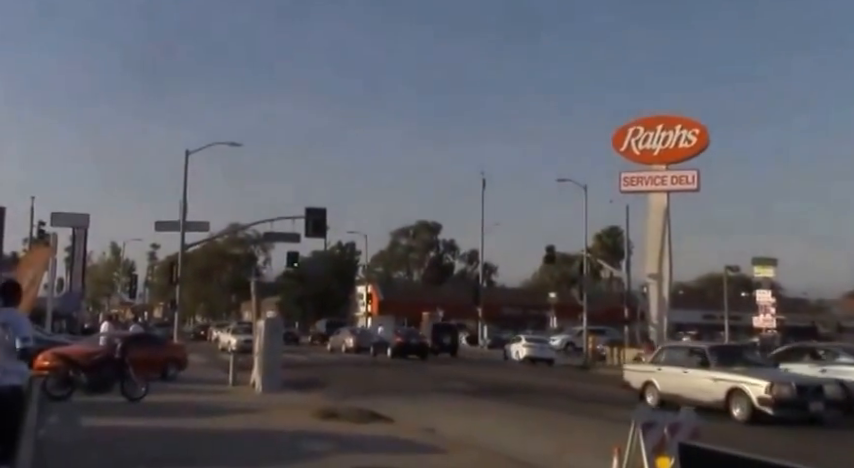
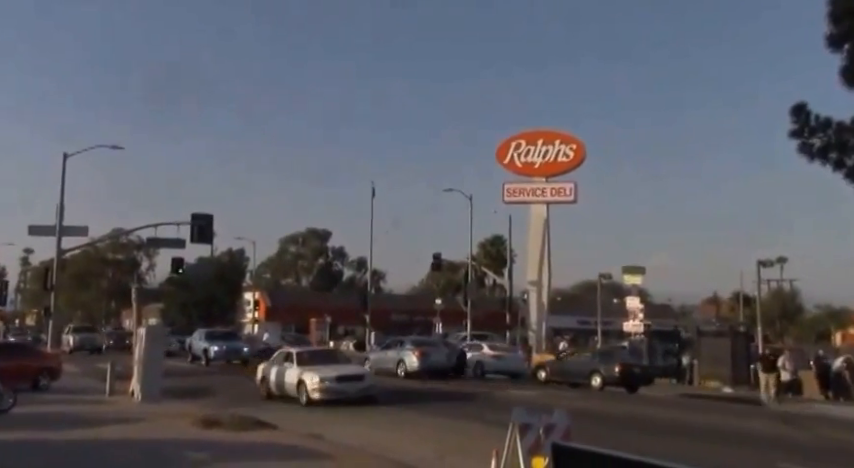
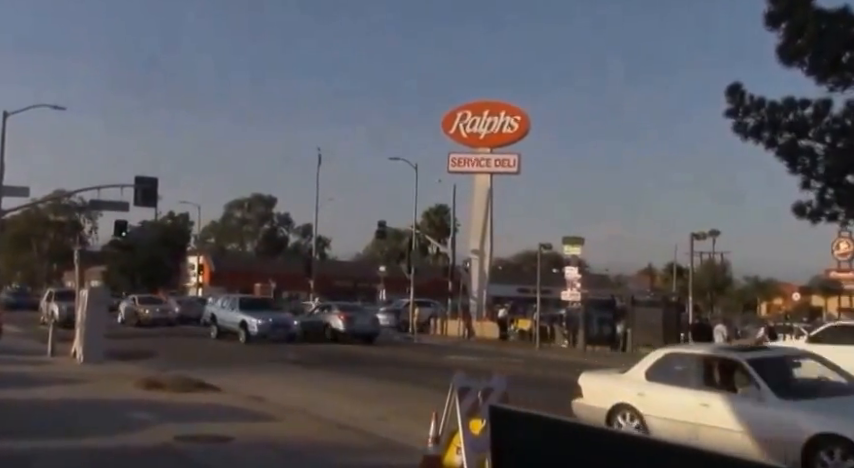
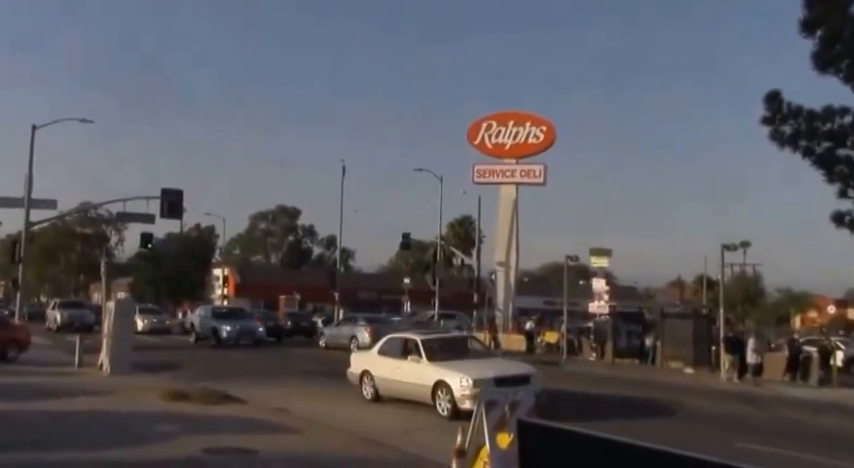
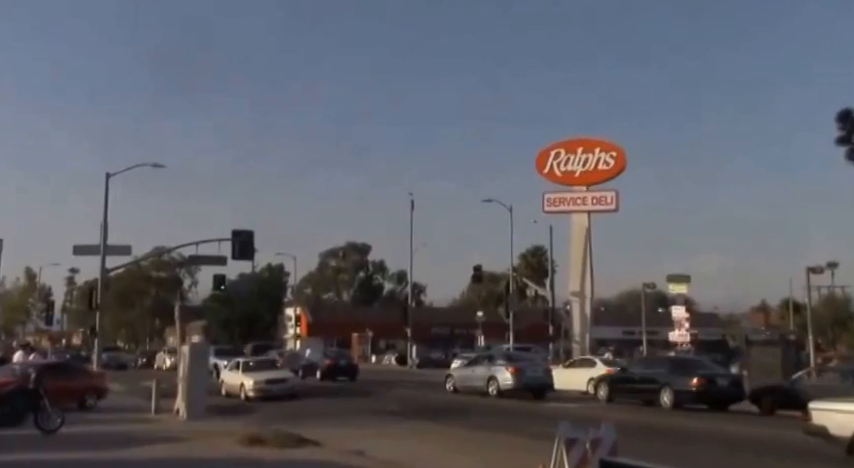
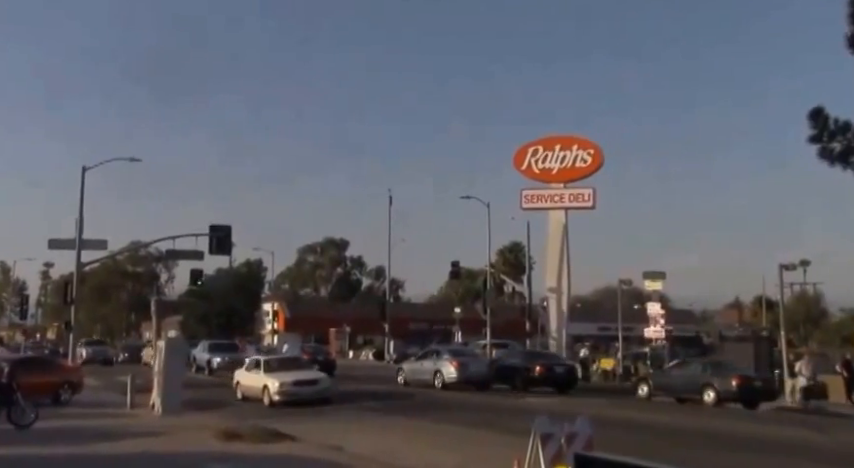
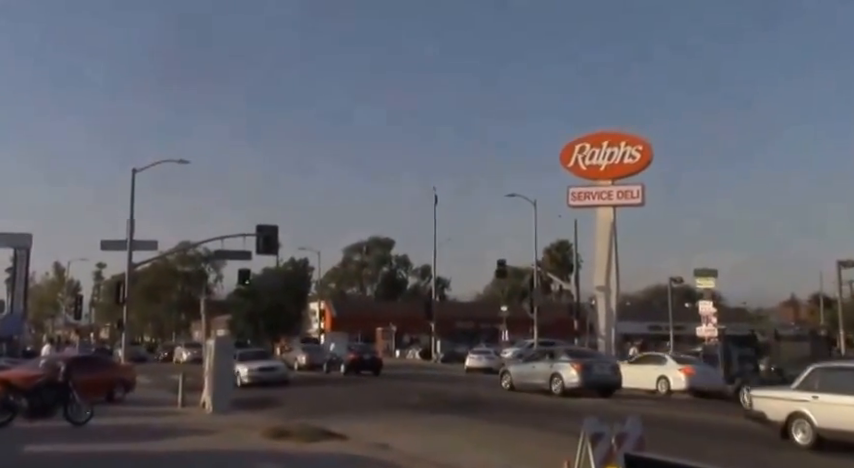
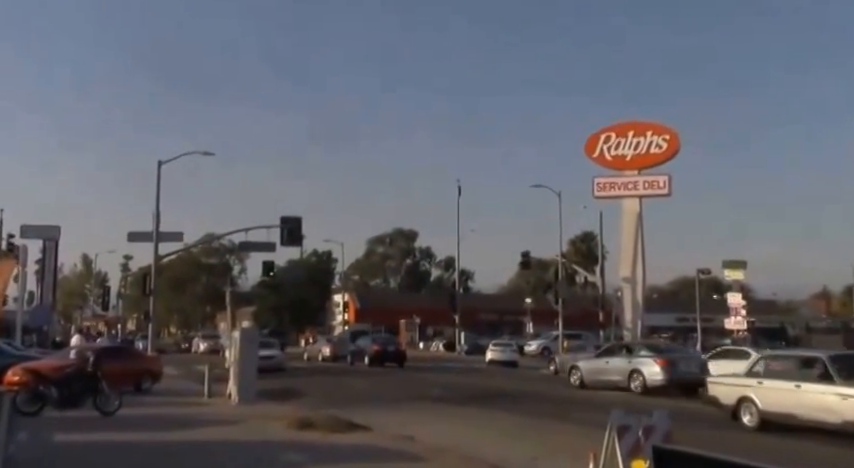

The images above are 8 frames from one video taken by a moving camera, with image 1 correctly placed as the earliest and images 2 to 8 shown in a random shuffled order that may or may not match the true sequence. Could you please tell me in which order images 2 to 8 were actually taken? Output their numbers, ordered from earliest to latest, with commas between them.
8, 7, 5, 6, 2, 4, 3
